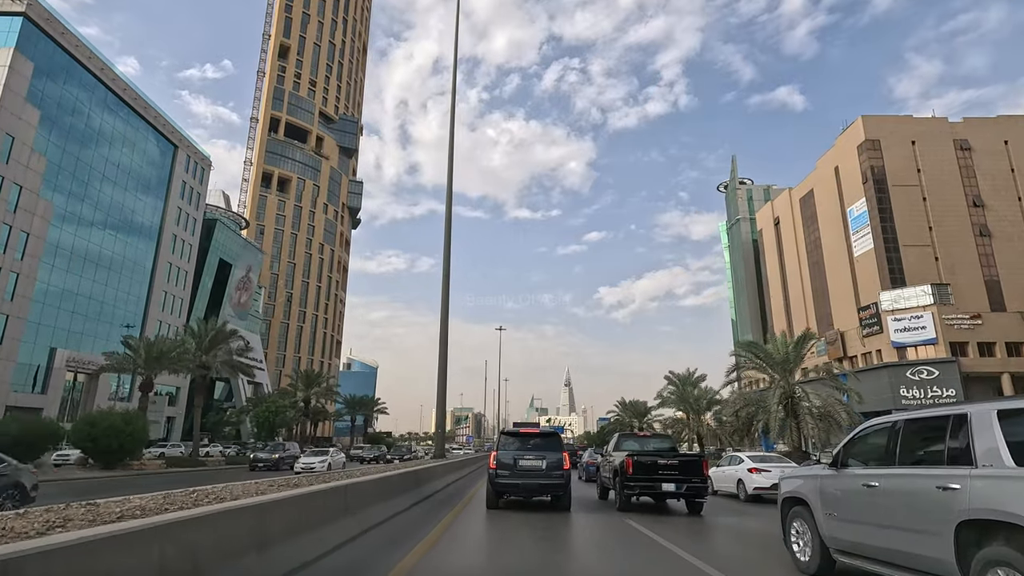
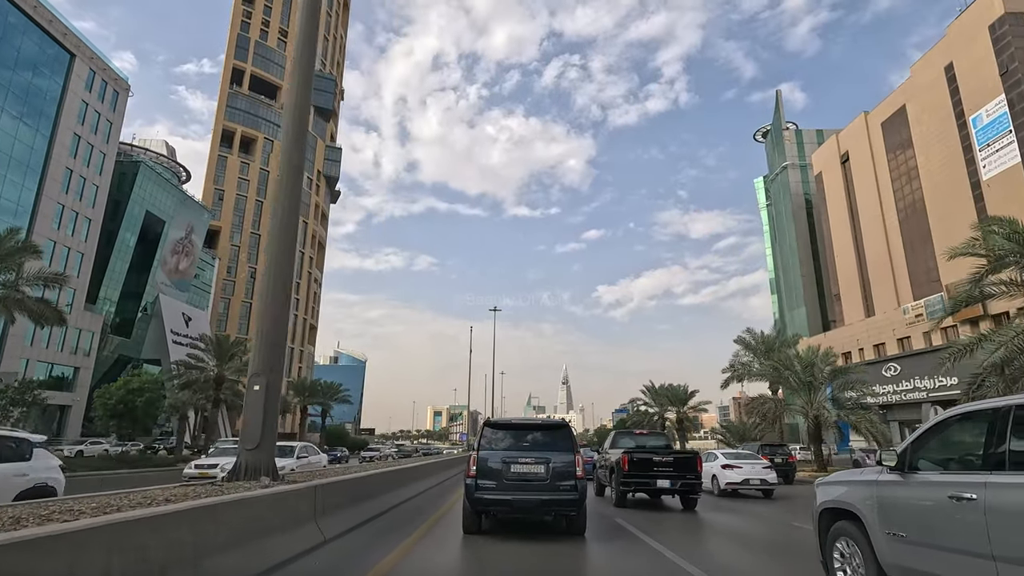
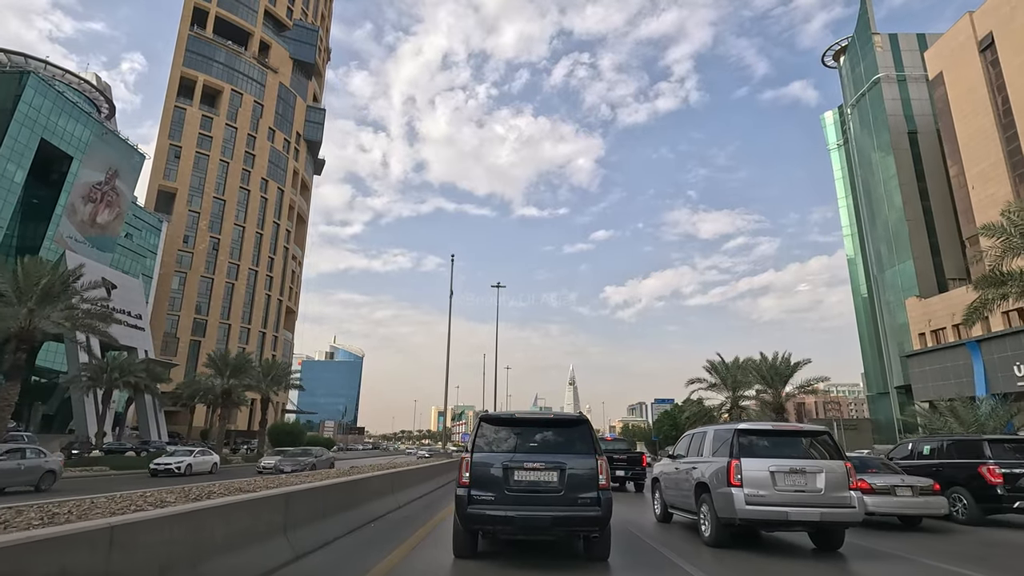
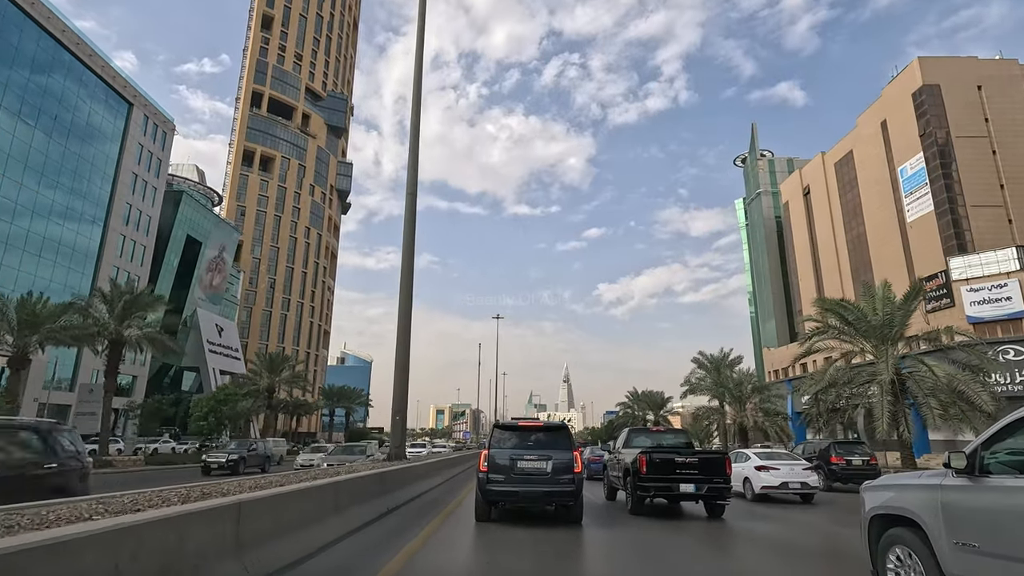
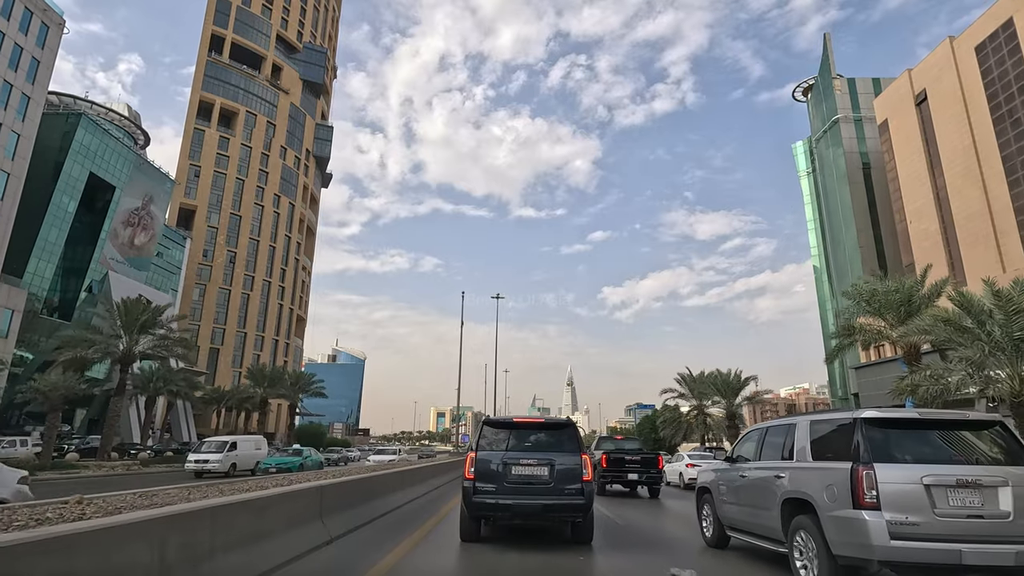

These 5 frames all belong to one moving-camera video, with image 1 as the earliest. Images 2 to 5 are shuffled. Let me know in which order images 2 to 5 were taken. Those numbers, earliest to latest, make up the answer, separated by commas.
4, 2, 5, 3
